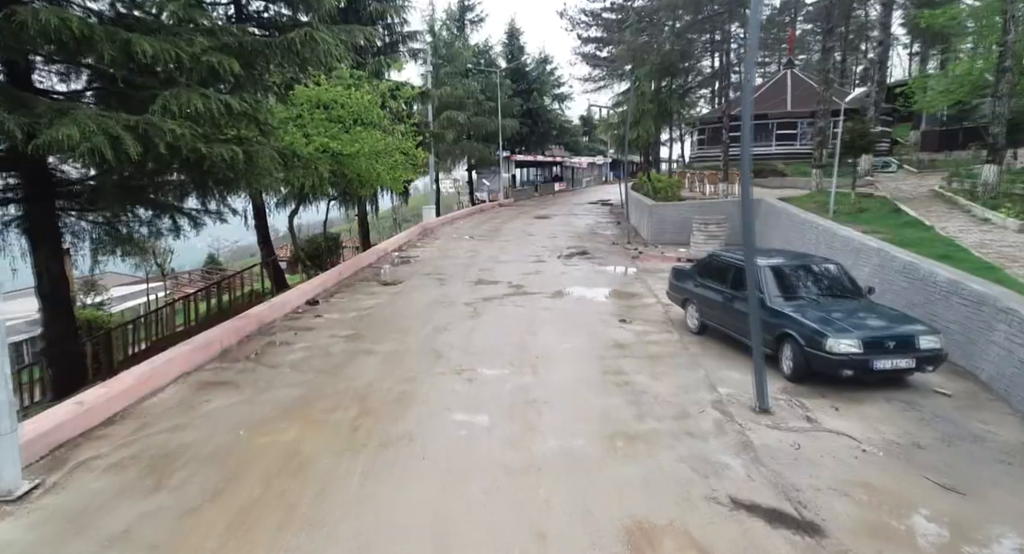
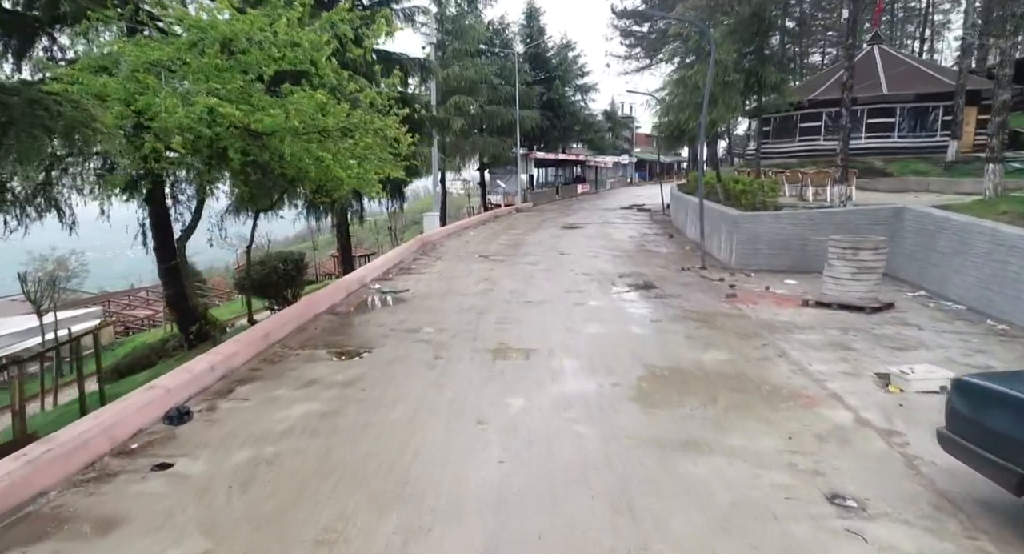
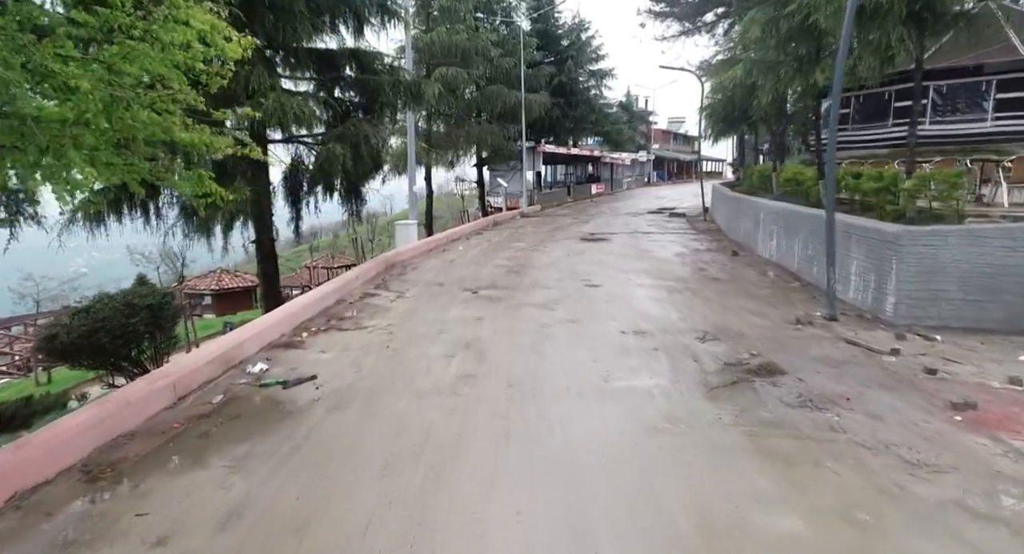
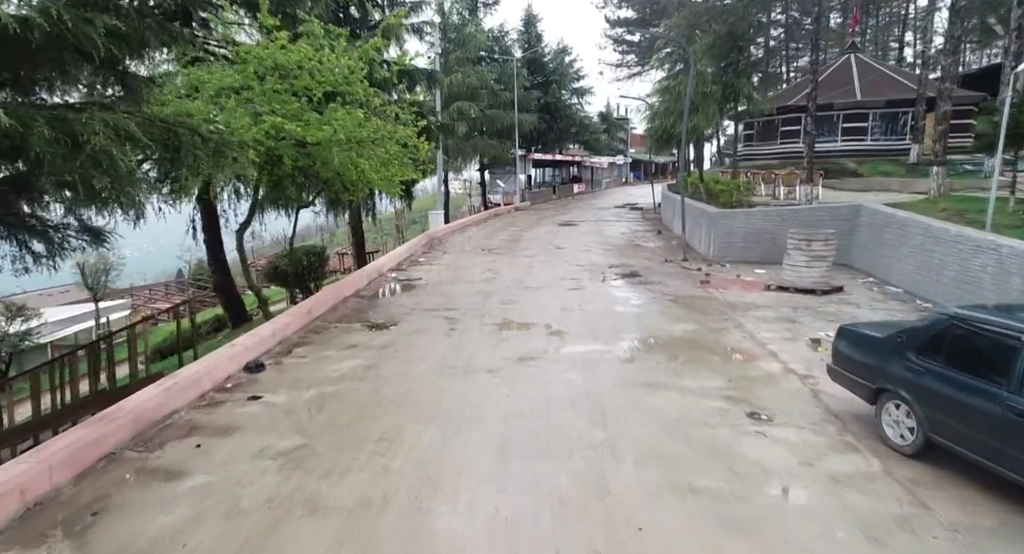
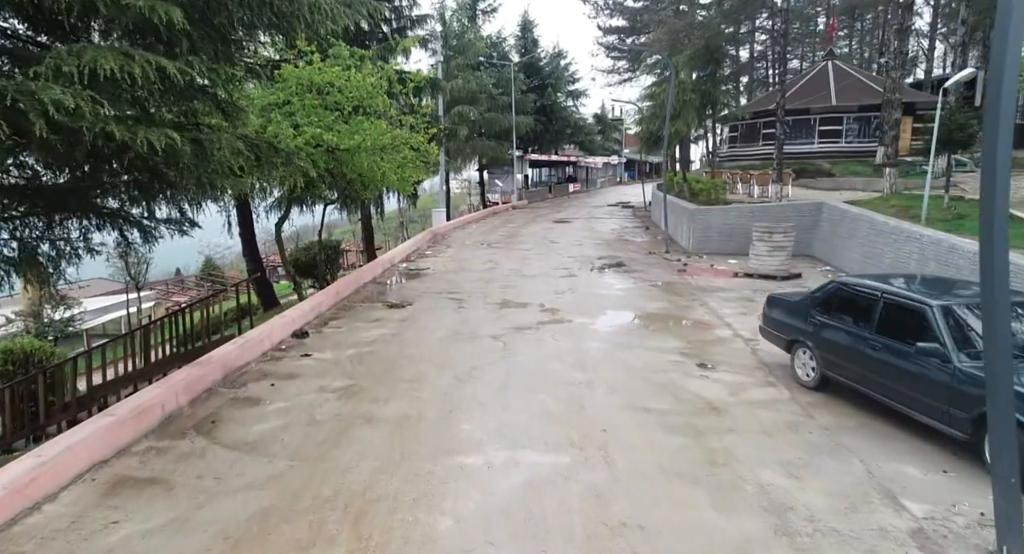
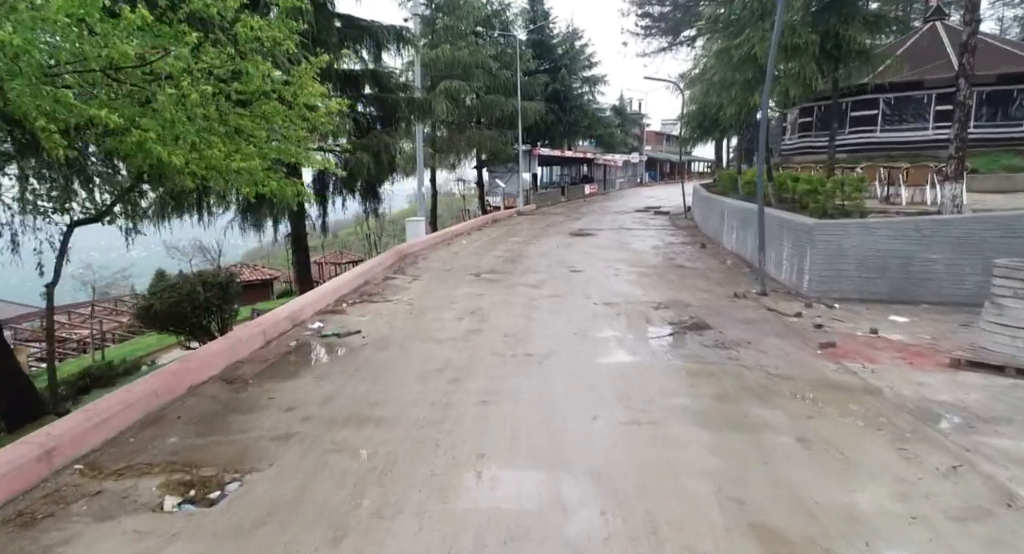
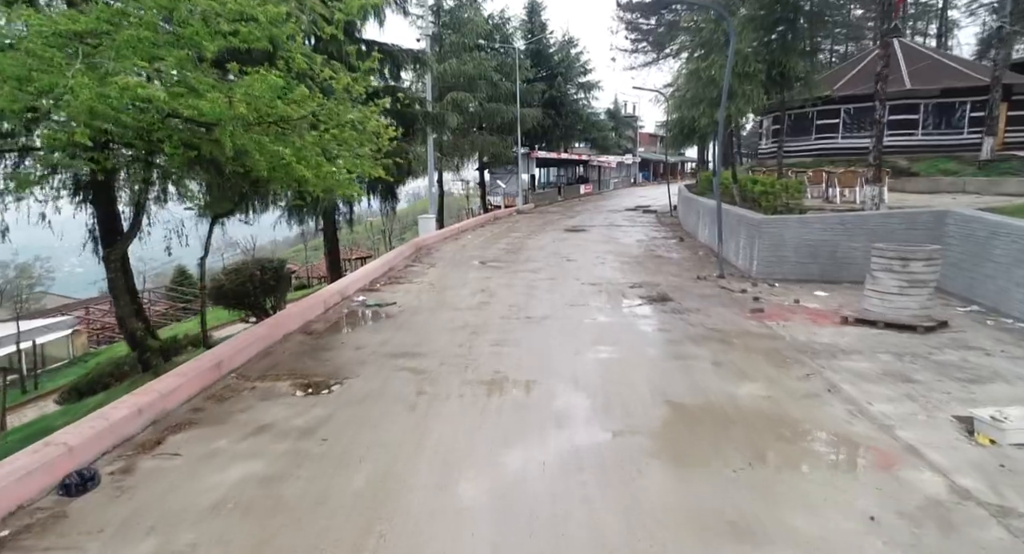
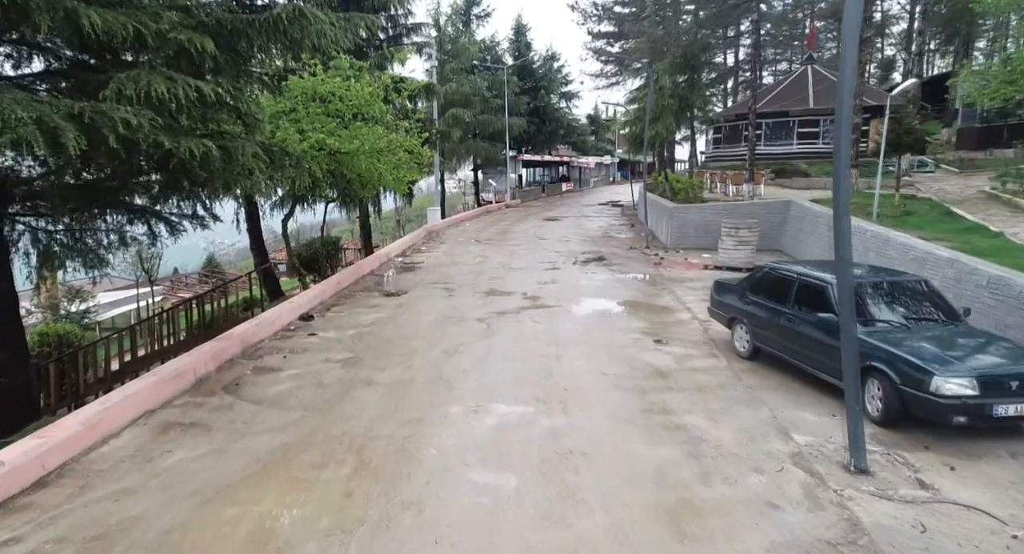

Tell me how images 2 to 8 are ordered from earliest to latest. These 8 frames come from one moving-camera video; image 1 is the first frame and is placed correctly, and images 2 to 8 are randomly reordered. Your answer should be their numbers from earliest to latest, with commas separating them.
8, 5, 4, 2, 7, 6, 3
